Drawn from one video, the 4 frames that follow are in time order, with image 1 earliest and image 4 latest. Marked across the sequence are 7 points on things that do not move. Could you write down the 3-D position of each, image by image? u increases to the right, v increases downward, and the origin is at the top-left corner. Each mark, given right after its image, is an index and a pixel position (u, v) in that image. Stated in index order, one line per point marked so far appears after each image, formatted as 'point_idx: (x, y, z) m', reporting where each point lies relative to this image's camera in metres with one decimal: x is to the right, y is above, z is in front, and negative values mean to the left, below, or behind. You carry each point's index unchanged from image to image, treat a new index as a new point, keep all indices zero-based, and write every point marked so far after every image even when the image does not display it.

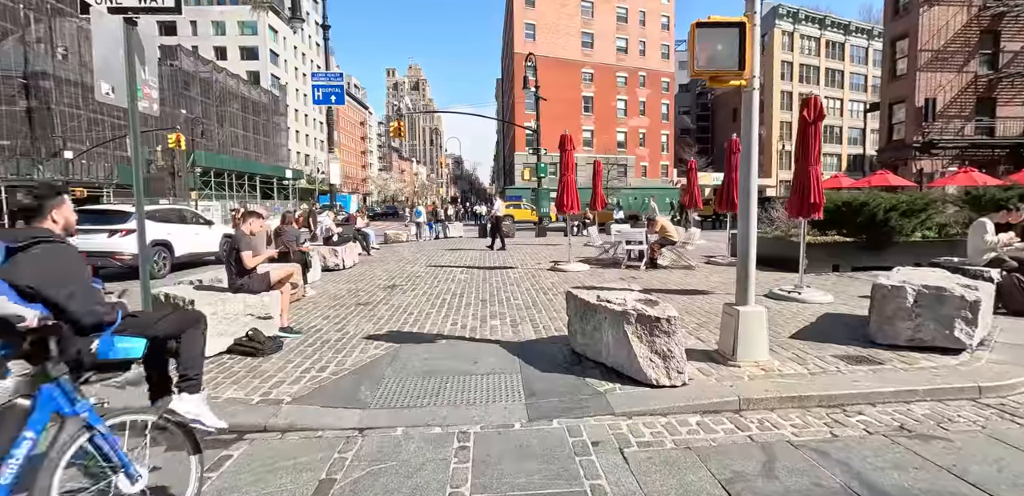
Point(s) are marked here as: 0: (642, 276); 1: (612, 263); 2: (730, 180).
0: (+2.7, -0.6, +10.3) m
1: (+2.4, -0.4, +12.3) m
2: (+5.2, +1.6, +12.0) m
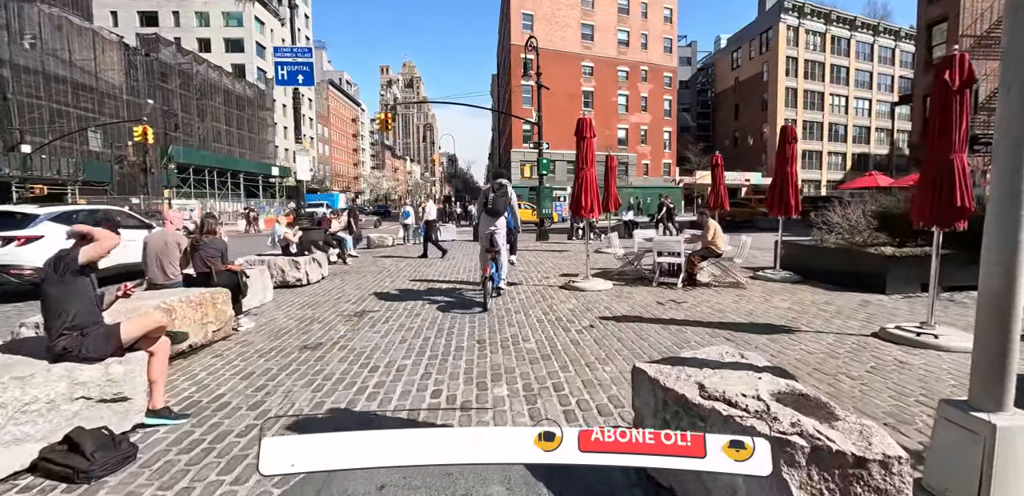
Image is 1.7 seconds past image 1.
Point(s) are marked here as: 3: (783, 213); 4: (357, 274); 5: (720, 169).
0: (+2.8, -0.8, +8.0) m
1: (+2.5, -0.6, +10.0) m
2: (+5.3, +1.4, +9.7) m
3: (+5.3, +0.7, +9.7) m
4: (-3.7, -0.6, +11.9) m
5: (+6.6, +2.5, +15.9) m
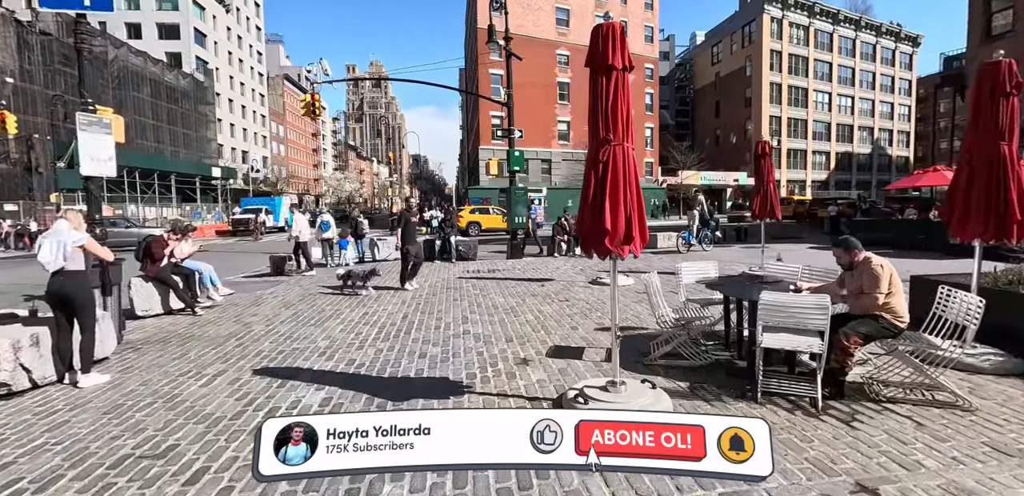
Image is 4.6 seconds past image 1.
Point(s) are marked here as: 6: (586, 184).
0: (+2.4, -1.4, +3.0) m
1: (+1.9, -1.2, +5.0) m
2: (+4.7, +0.9, +4.9) m
3: (+4.7, +0.1, +4.9) m
4: (-4.3, -1.3, +6.6) m
5: (+5.6, +1.9, +11.1) m
6: (+0.5, +0.5, +3.9) m
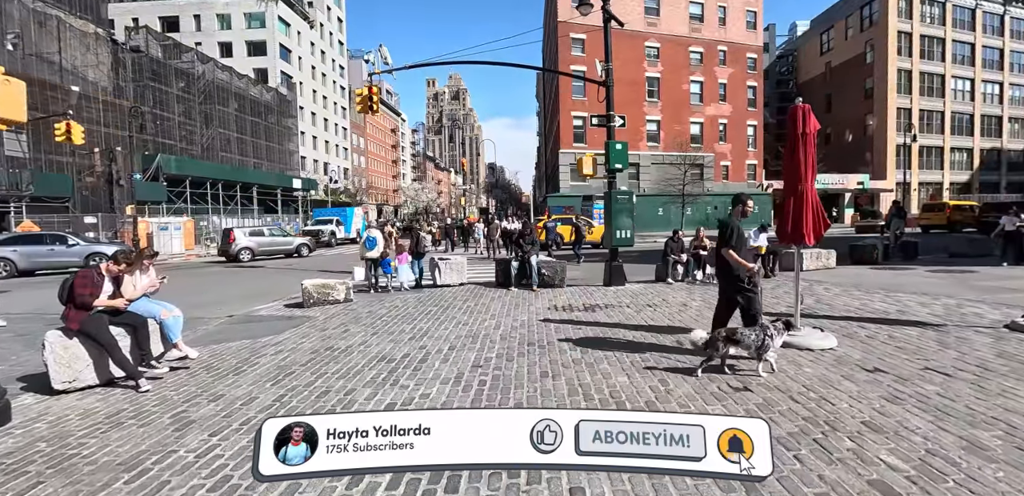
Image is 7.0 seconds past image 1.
0: (+2.8, -1.7, -1.1) m
1: (+2.6, -1.5, +0.9) m
2: (+5.4, +0.5, +0.5) m
3: (+5.4, -0.3, +0.4) m
4: (-3.3, -1.6, +3.4) m
5: (+7.3, +1.4, +6.5) m
6: (+1.1, +0.1, +0.1) m
